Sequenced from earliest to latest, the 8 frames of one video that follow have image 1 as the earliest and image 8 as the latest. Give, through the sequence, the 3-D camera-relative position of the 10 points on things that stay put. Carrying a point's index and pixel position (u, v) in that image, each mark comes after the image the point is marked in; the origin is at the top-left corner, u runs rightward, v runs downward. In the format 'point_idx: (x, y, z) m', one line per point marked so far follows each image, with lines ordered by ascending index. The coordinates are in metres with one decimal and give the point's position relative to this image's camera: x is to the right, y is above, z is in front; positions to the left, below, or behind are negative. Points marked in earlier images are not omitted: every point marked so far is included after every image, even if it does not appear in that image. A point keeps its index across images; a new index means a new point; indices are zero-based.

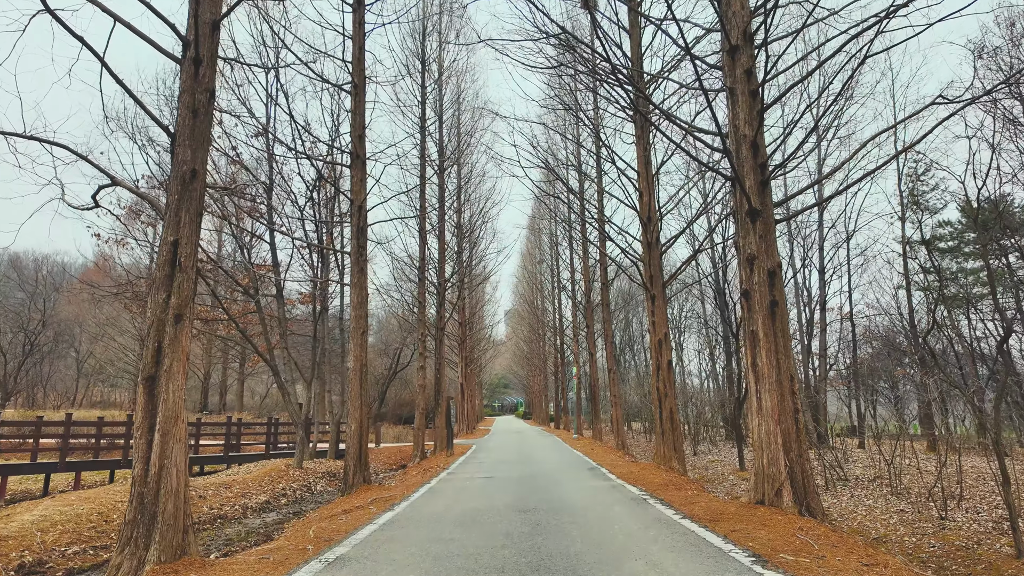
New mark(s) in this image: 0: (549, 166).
0: (+0.7, +2.0, +8.2) m
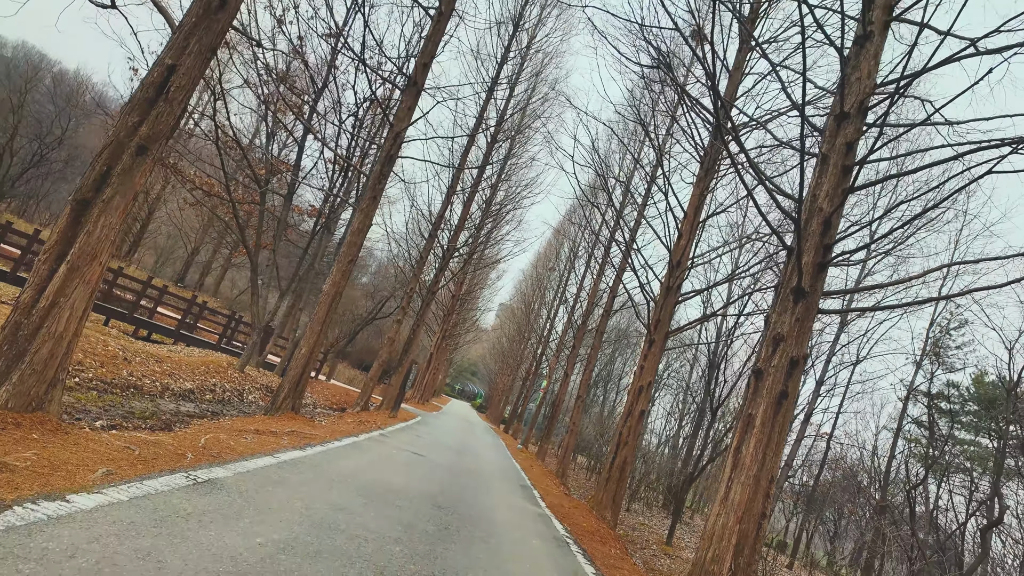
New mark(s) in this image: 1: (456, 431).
0: (+1.5, +1.7, +7.8) m
1: (-1.1, -2.8, +9.8) m
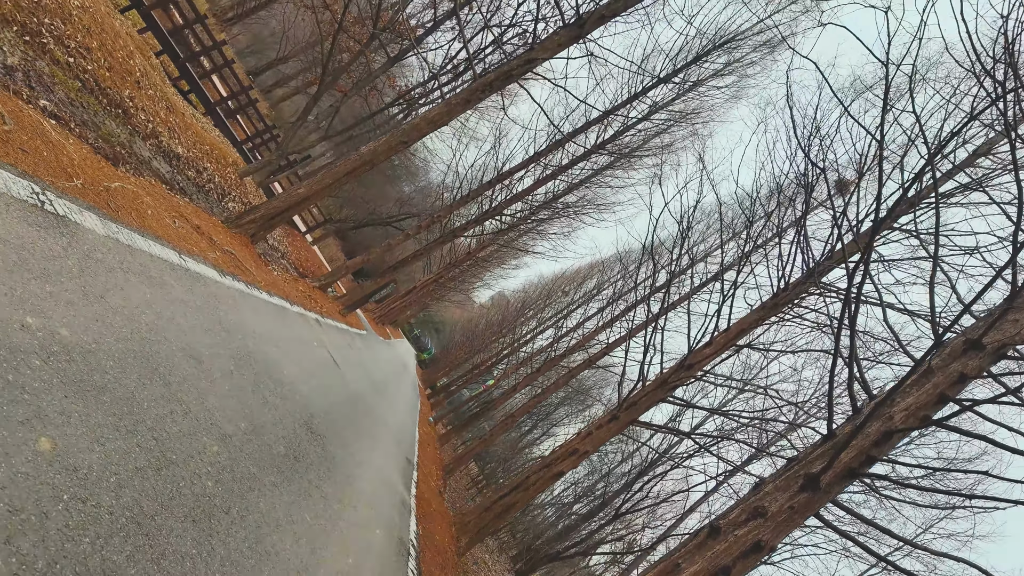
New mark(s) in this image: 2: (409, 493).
0: (+2.4, +0.6, +7.2) m
1: (-2.3, -1.5, +9.3) m
2: (-1.1, -2.2, +5.2) m
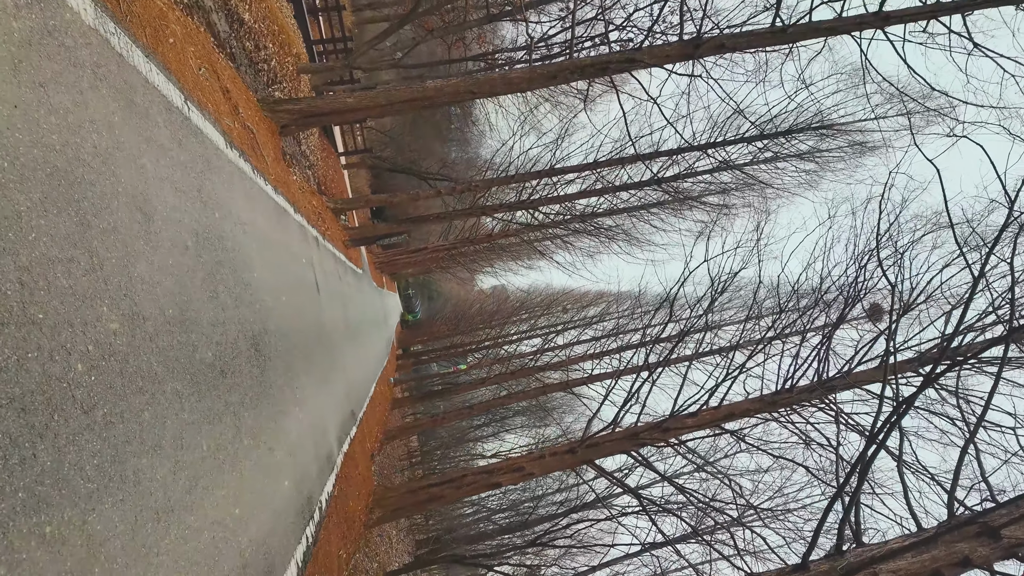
0: (+2.6, -0.2, +6.9) m
1: (-2.5, -0.5, +9.0) m
2: (-1.7, -1.6, +4.9) m
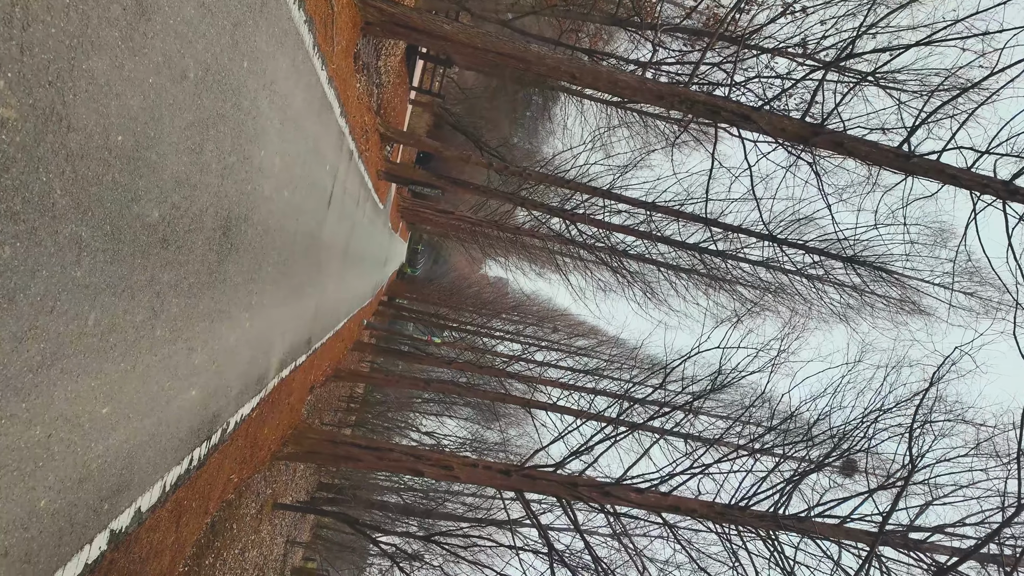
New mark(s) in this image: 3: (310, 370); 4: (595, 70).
0: (+2.3, -1.3, +6.5) m
1: (-2.4, +0.6, +8.6) m
2: (-2.1, -0.8, +4.6) m
3: (-2.3, -0.9, +5.6) m
4: (+0.7, +1.8, +4.2) m
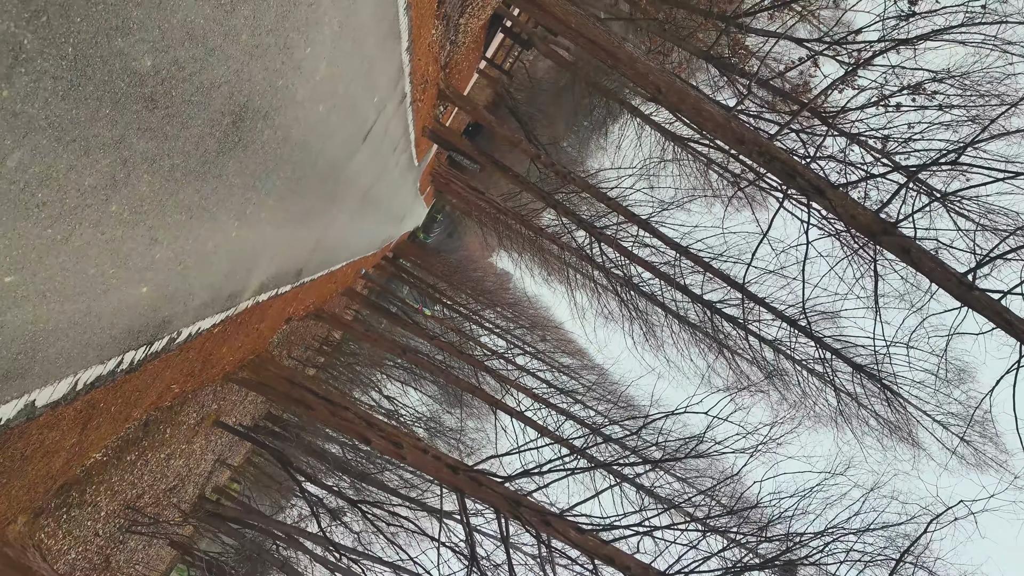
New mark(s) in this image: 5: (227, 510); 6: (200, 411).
0: (+1.9, -1.9, +6.2) m
1: (-2.0, +1.4, +8.3) m
2: (-2.2, 0.0, +4.3) m
3: (-2.3, -0.1, +5.3) m
4: (+1.3, +1.5, +3.9) m
5: (-5.8, -4.5, +10.3) m
6: (-4.2, -1.7, +6.8) m
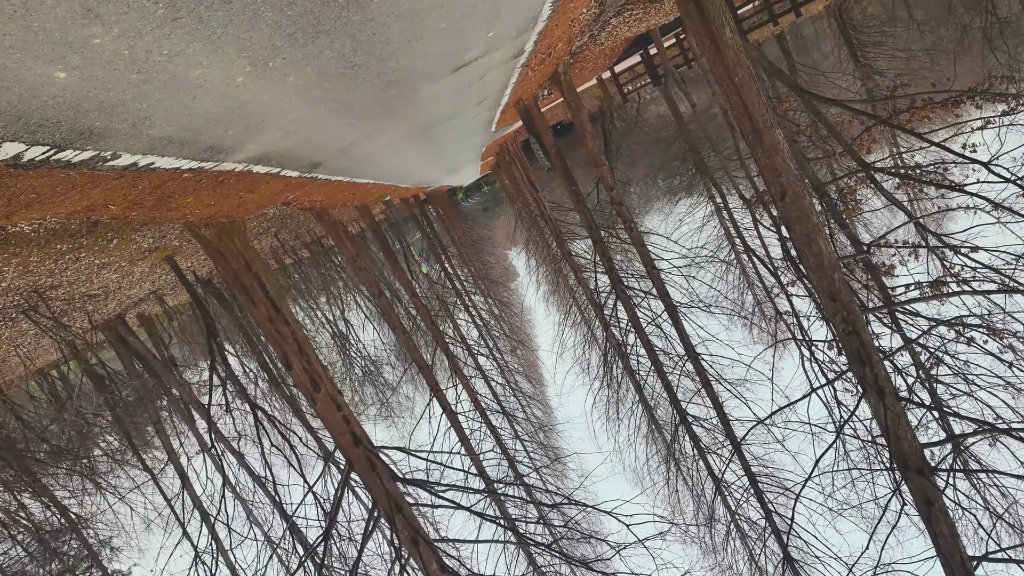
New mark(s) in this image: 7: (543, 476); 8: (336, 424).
0: (+0.7, -2.8, +5.7) m
1: (-1.0, +2.1, +7.8) m
2: (-1.9, +1.0, +3.8) m
3: (-2.0, +1.0, +4.8) m
4: (+1.9, +0.5, +3.4) m
5: (-7.3, -1.0, +9.8) m
6: (-4.5, +0.6, +6.3) m
7: (+0.5, -2.7, +7.3) m
8: (-1.7, -1.2, +4.7) m
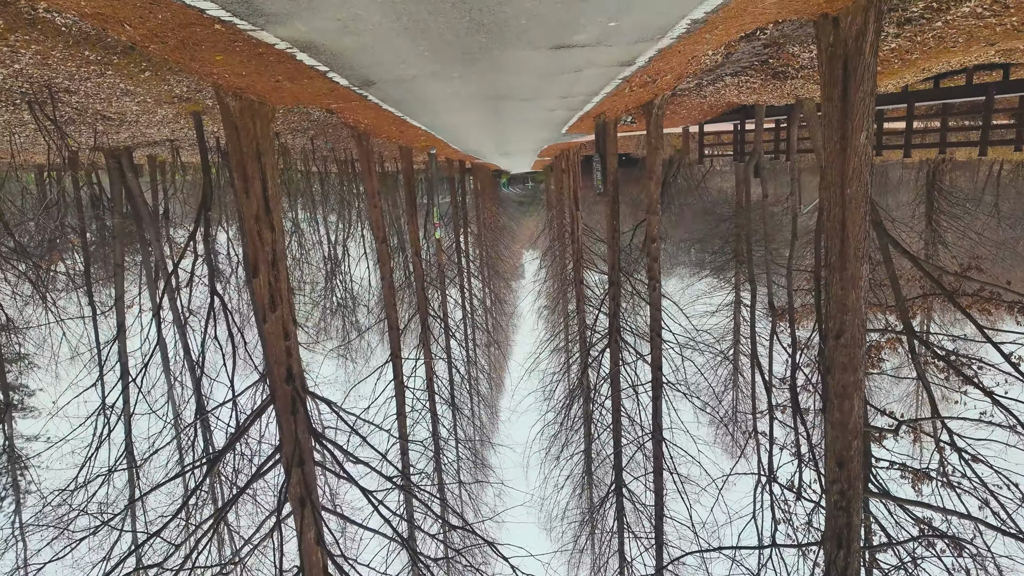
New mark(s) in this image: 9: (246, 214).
0: (-0.5, -2.9, +5.4) m
1: (0.0, +2.2, +7.4) m
2: (-1.3, +1.6, +3.4) m
3: (-1.5, +1.7, +4.4) m
4: (+2.0, -0.4, +3.0) m
5: (-7.1, +2.0, +9.4) m
6: (-3.8, +2.3, +5.9) m
7: (-0.7, -2.7, +7.0) m
8: (-2.0, -0.5, +4.3) m
9: (-2.3, +0.6, +4.4) m
